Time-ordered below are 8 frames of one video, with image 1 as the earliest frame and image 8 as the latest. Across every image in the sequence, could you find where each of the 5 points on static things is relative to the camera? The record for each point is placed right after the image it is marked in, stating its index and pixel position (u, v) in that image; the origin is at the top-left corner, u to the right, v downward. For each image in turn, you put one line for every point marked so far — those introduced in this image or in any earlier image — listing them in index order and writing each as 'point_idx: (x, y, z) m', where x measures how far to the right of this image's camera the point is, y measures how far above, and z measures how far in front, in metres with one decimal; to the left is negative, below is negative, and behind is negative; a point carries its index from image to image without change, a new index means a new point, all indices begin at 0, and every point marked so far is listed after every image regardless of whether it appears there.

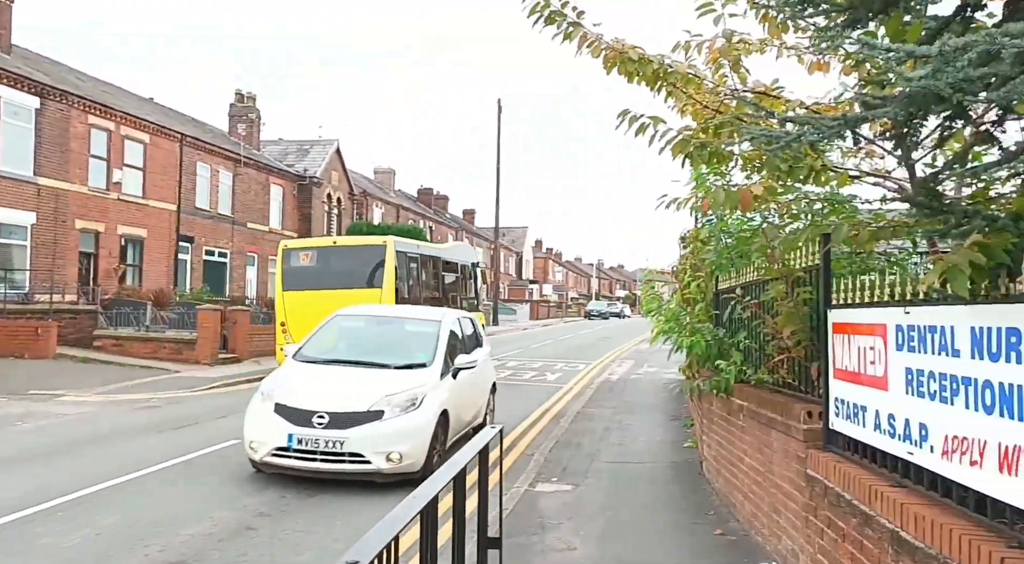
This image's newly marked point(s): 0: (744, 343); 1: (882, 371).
0: (+2.1, -0.5, +6.6) m
1: (+1.8, -0.4, +3.7) m
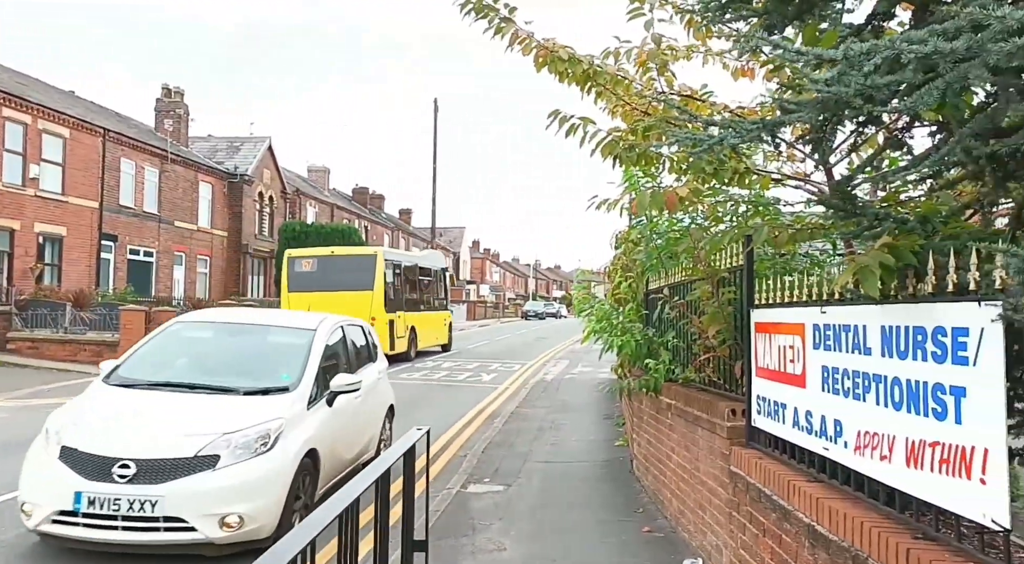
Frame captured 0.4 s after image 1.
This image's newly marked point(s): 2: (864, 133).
0: (+1.4, -0.5, +6.7) m
1: (+1.5, -0.4, +3.8) m
2: (+1.6, +0.7, +3.5) m
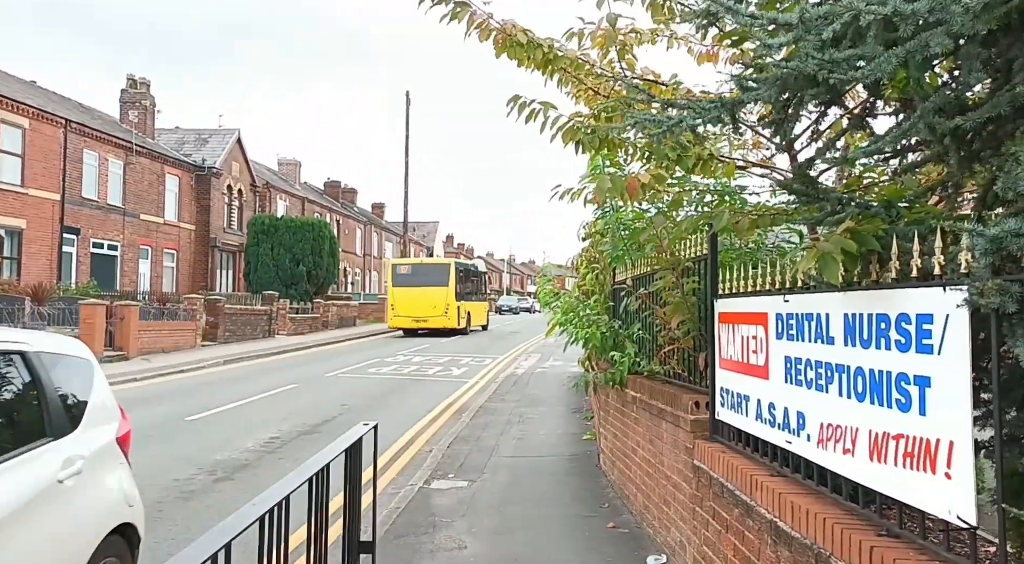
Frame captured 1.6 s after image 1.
0: (+1.1, -0.5, +6.6) m
1: (+1.2, -0.4, +3.7) m
2: (+1.4, +0.8, +3.3) m
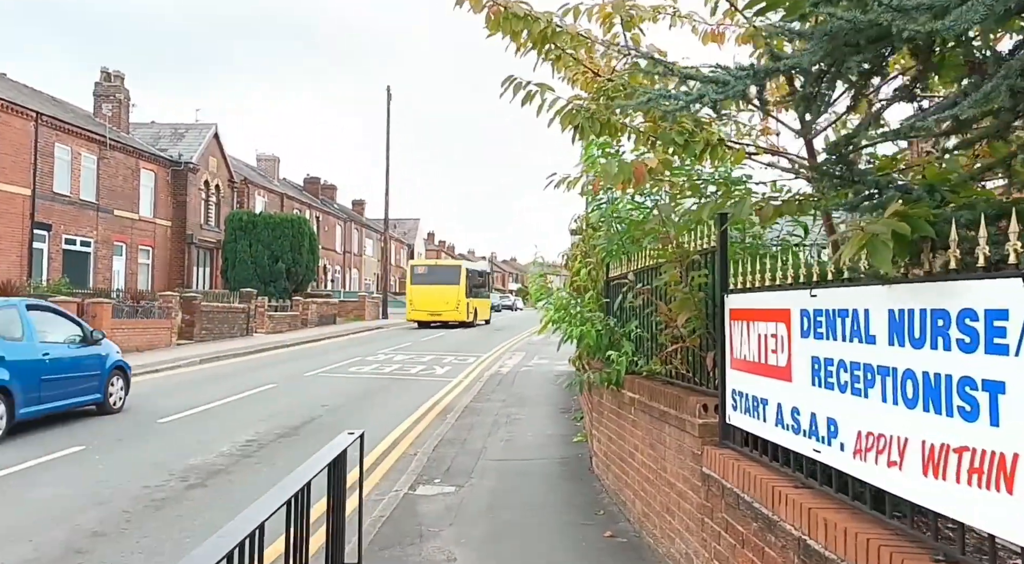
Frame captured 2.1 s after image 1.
0: (+1.0, -0.4, +6.2) m
1: (+1.2, -0.4, +3.4) m
2: (+1.4, +0.8, +3.0) m
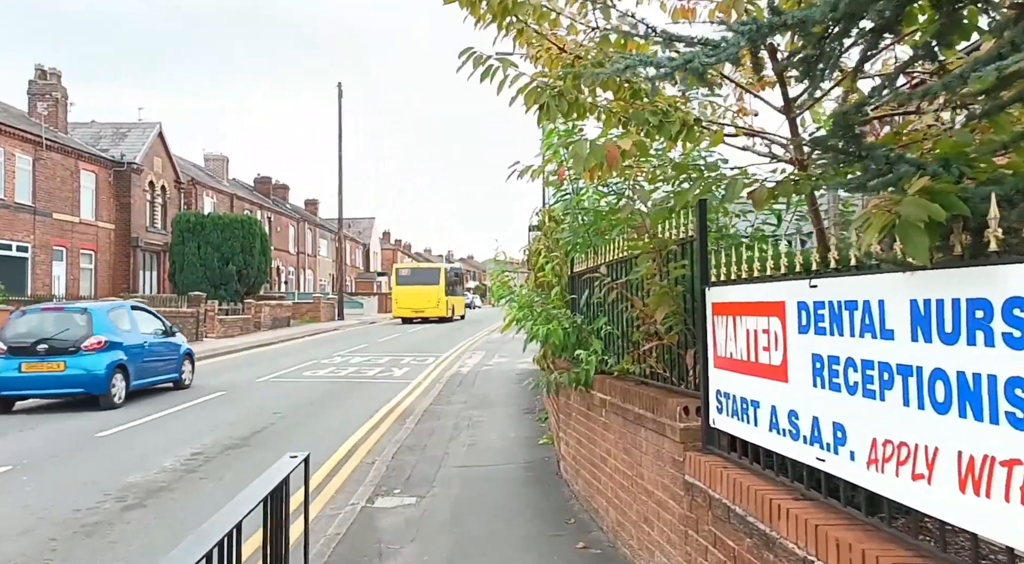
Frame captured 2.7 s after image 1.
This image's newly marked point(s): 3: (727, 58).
0: (+0.7, -0.4, +5.9) m
1: (+1.1, -0.3, +3.0) m
2: (+1.3, +0.8, +2.7) m
3: (+0.8, +0.8, +2.9) m
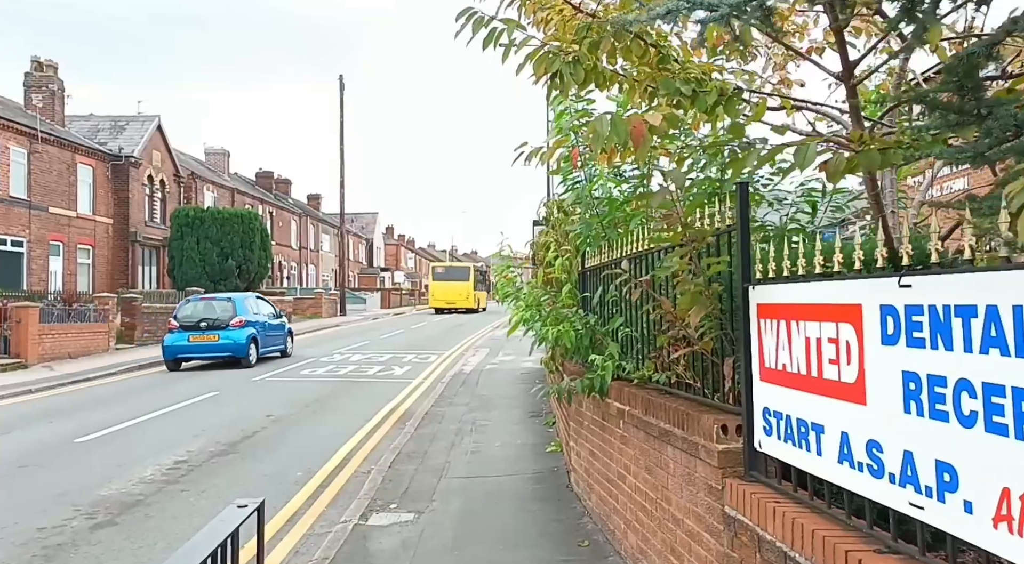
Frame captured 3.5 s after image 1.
0: (+0.8, -0.4, +5.3) m
1: (+1.1, -0.3, +2.5) m
2: (+1.3, +0.8, +2.1) m
3: (+0.8, +0.9, +2.3) m
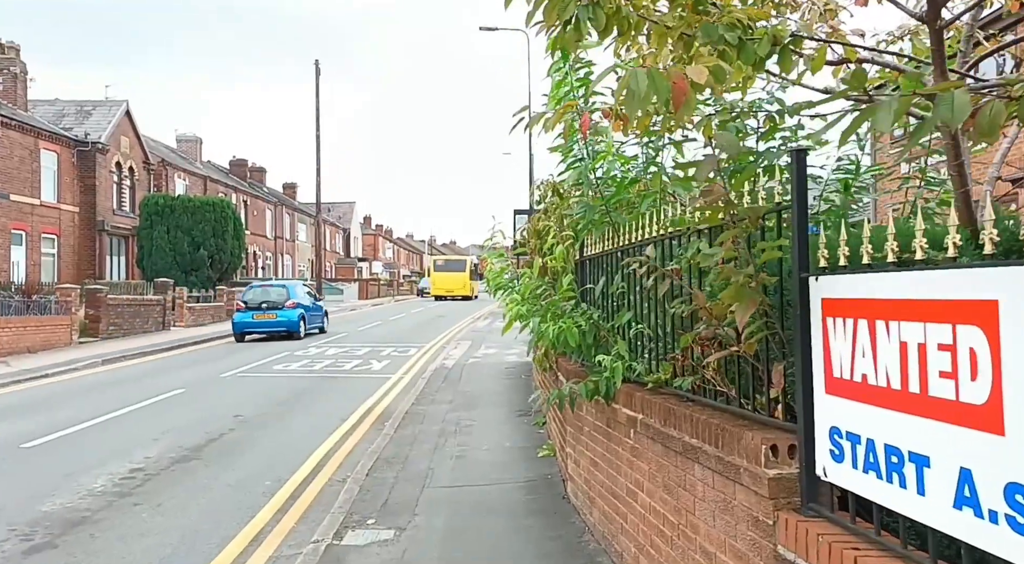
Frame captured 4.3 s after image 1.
0: (+0.7, -0.3, +4.7) m
1: (+1.2, -0.3, +1.9) m
2: (+1.4, +0.9, +1.5) m
3: (+0.9, +0.9, +1.6) m
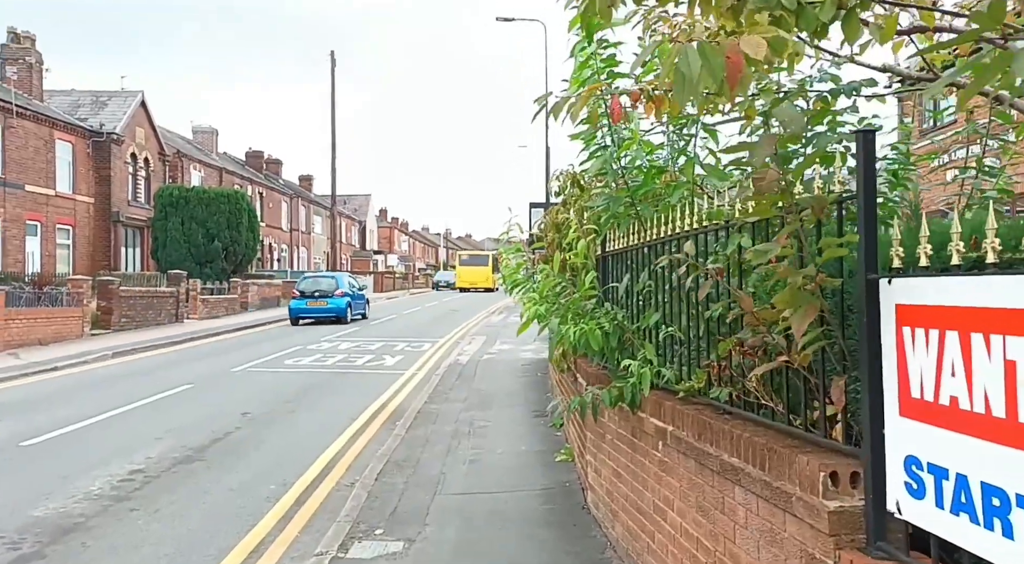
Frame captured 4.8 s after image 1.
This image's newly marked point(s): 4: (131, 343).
0: (+0.9, -0.3, +4.3) m
1: (+1.2, -0.3, +1.5) m
2: (+1.4, +0.8, +1.1) m
3: (+0.9, +0.9, +1.3) m
4: (-9.9, -1.6, +19.4) m
